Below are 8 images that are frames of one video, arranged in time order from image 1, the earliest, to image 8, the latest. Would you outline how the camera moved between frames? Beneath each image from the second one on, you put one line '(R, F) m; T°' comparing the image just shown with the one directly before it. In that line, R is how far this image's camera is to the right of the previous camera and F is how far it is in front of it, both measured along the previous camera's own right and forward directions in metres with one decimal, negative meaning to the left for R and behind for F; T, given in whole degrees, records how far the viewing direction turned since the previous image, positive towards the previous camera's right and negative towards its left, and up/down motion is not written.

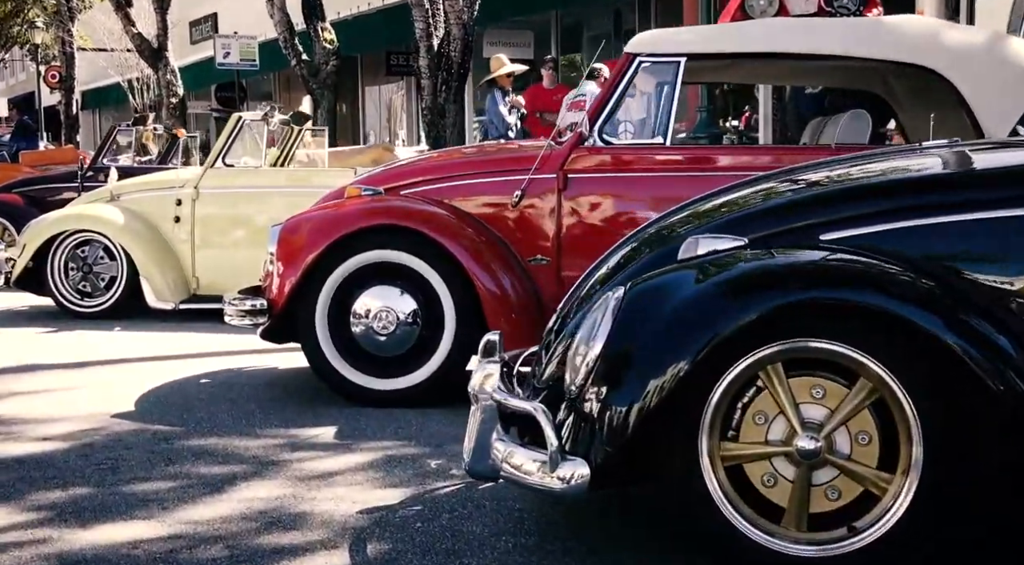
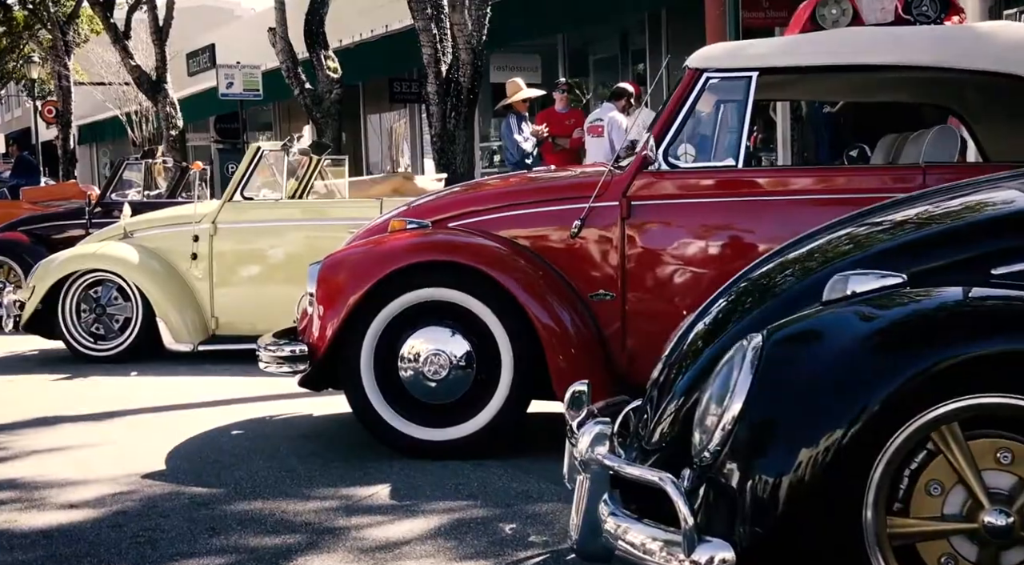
(-0.3, +0.6) m; 0°
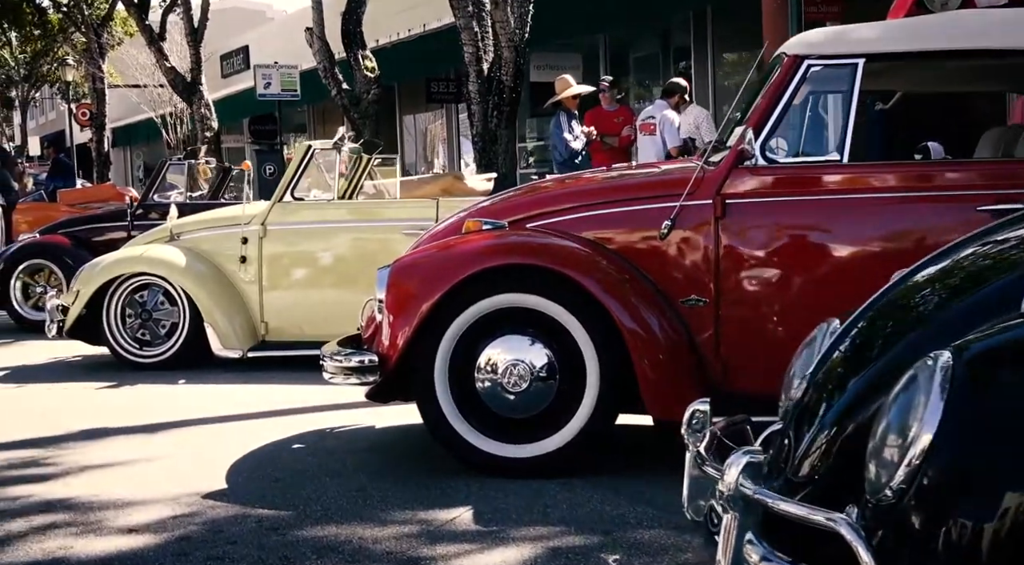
(-0.2, +0.5) m; -1°
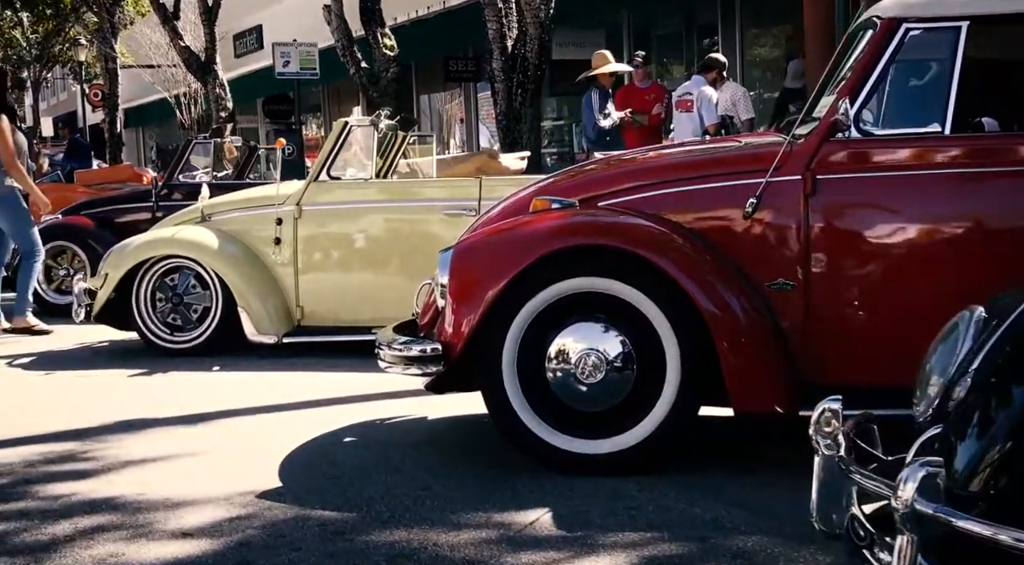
(-0.2, +0.4) m; 0°
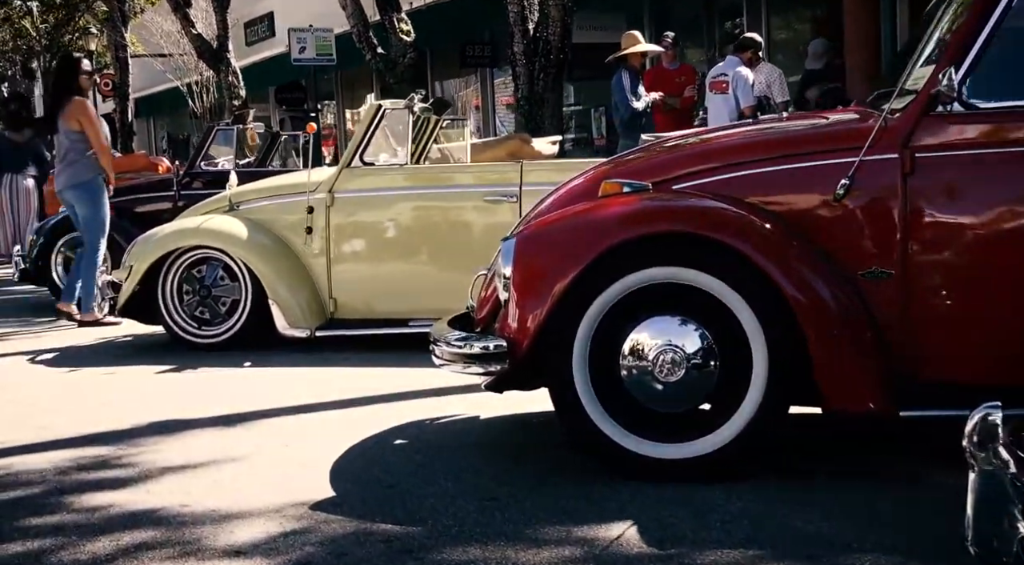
(-0.2, +0.5) m; 0°
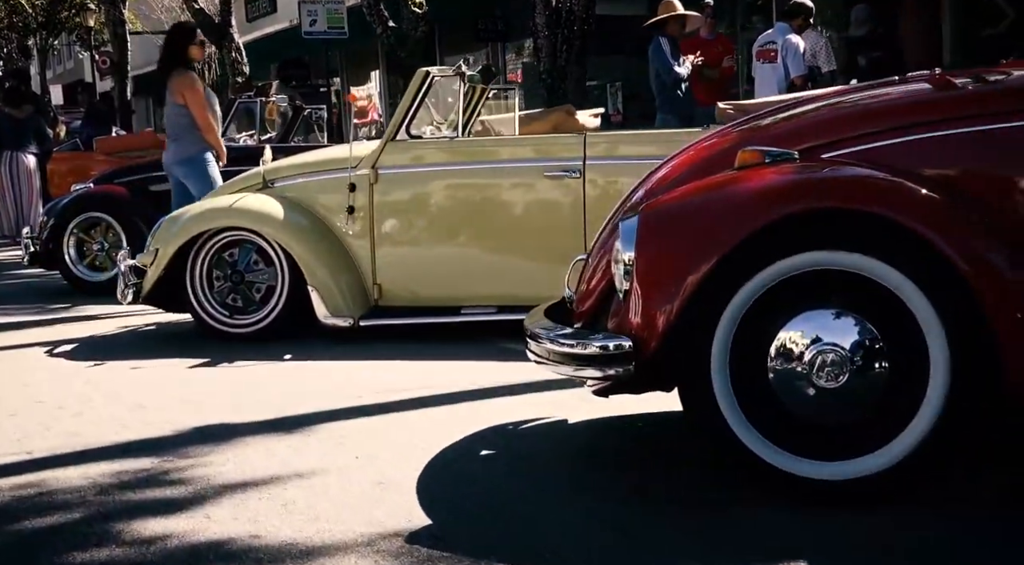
(-0.4, +0.9) m; 0°
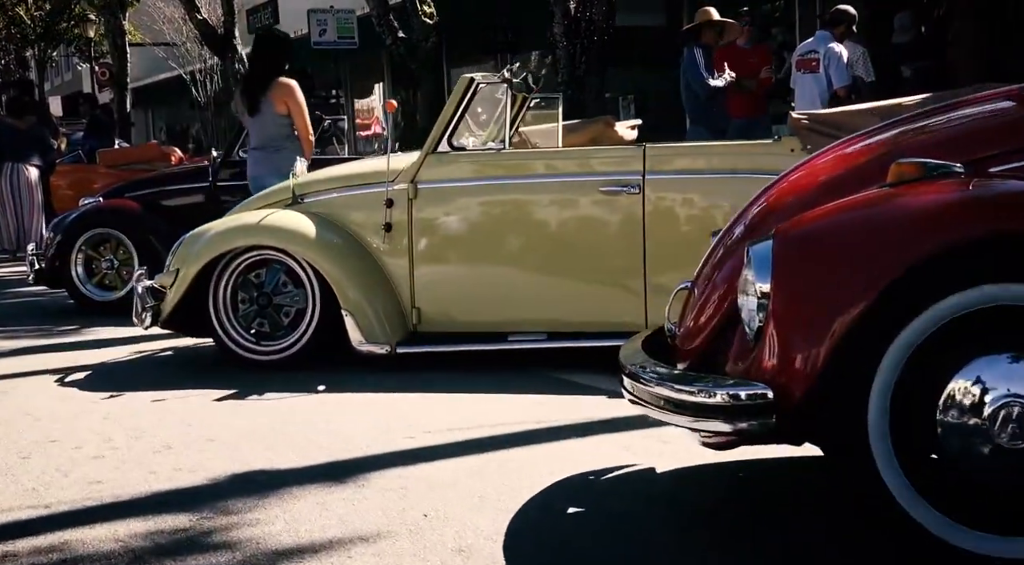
(-0.3, +0.8) m; 0°
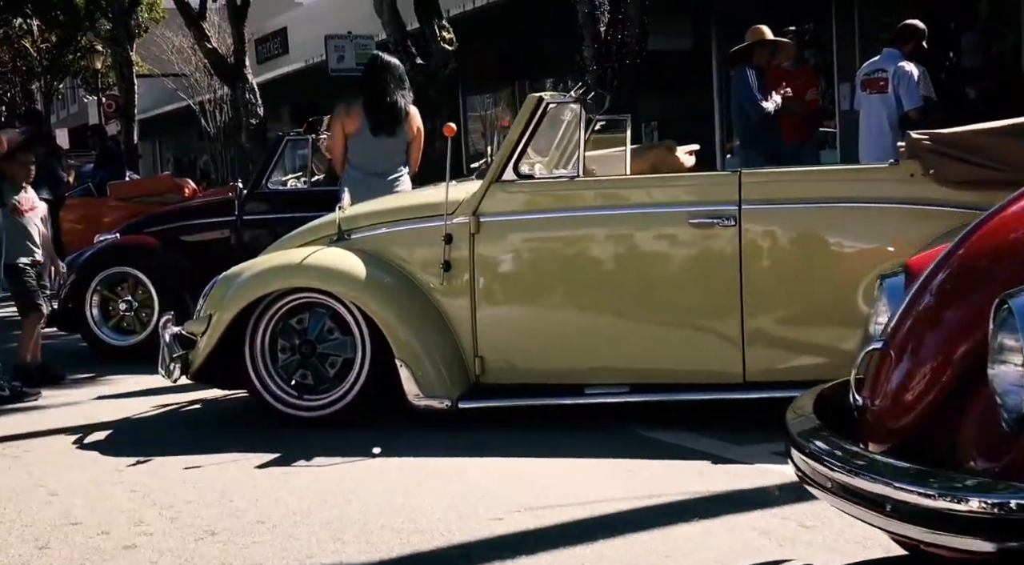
(-0.4, +1.1) m; 0°
